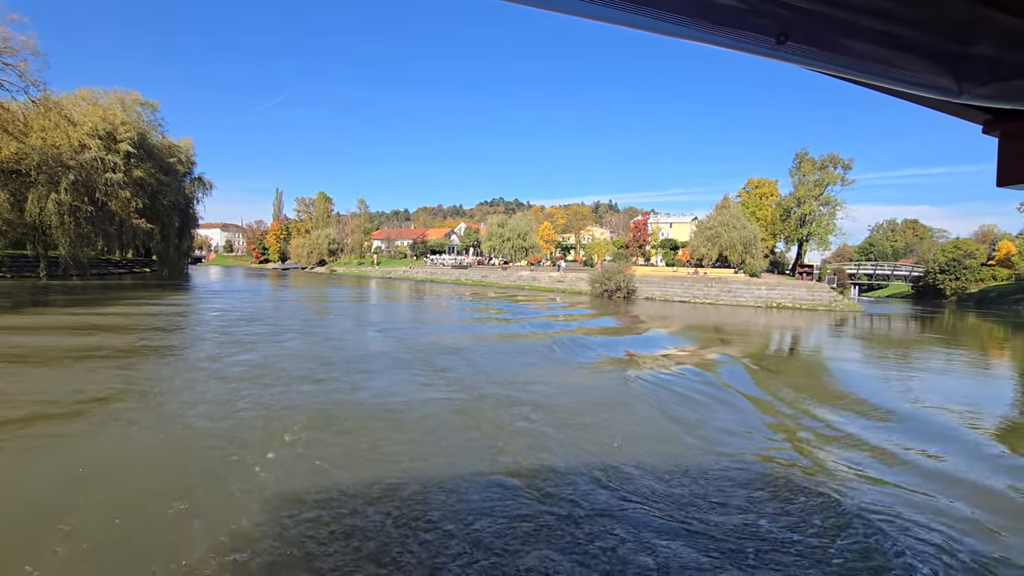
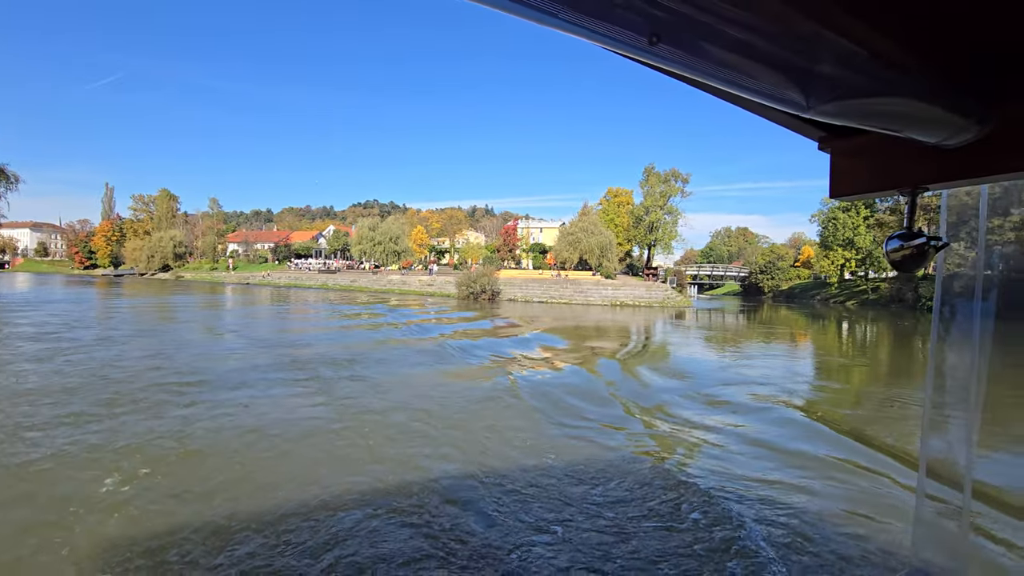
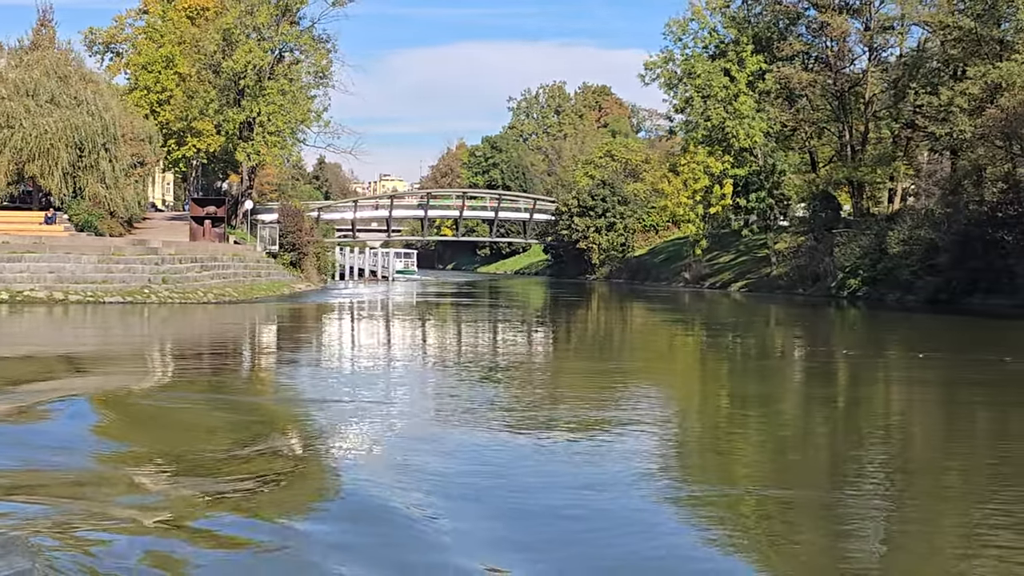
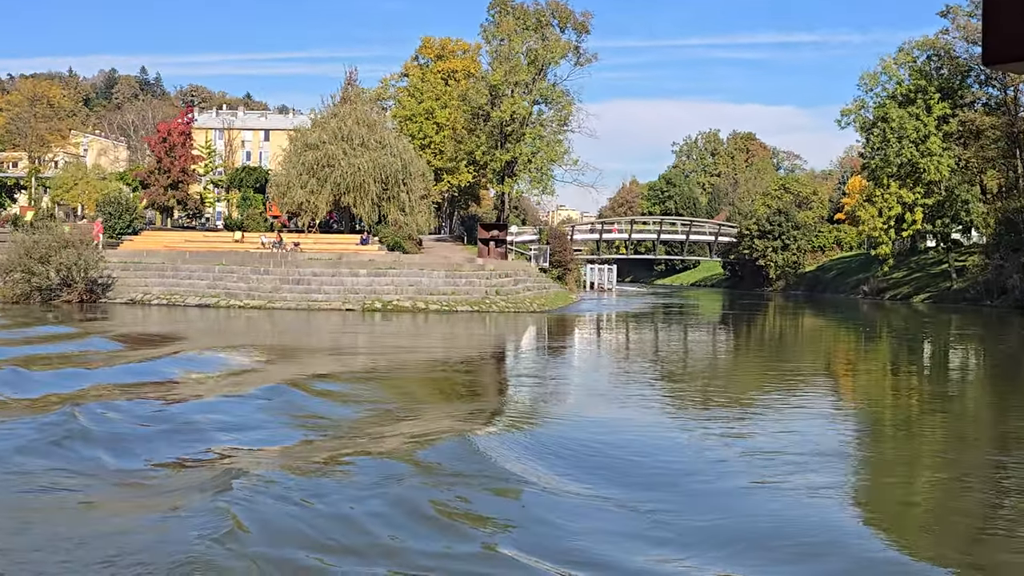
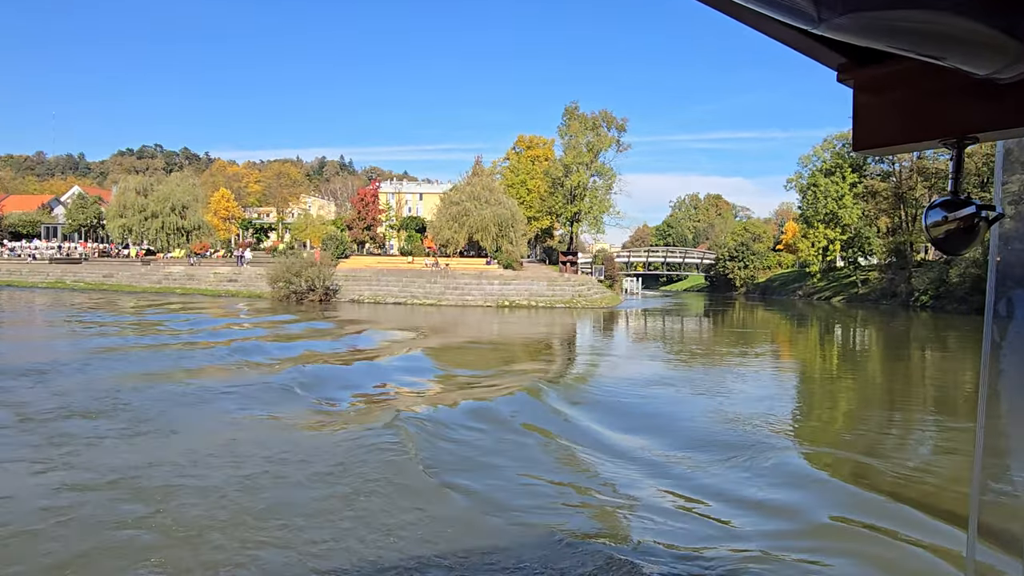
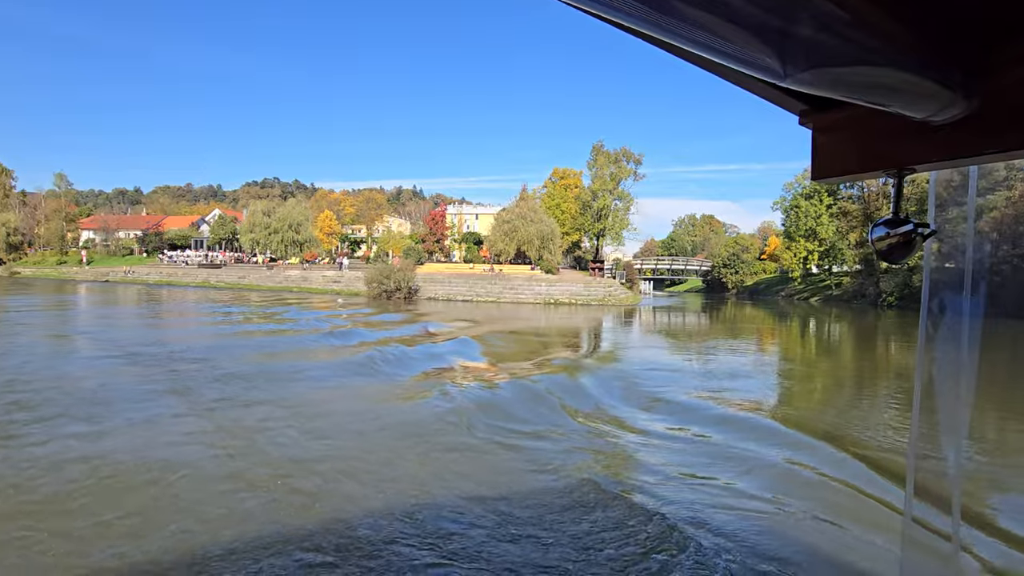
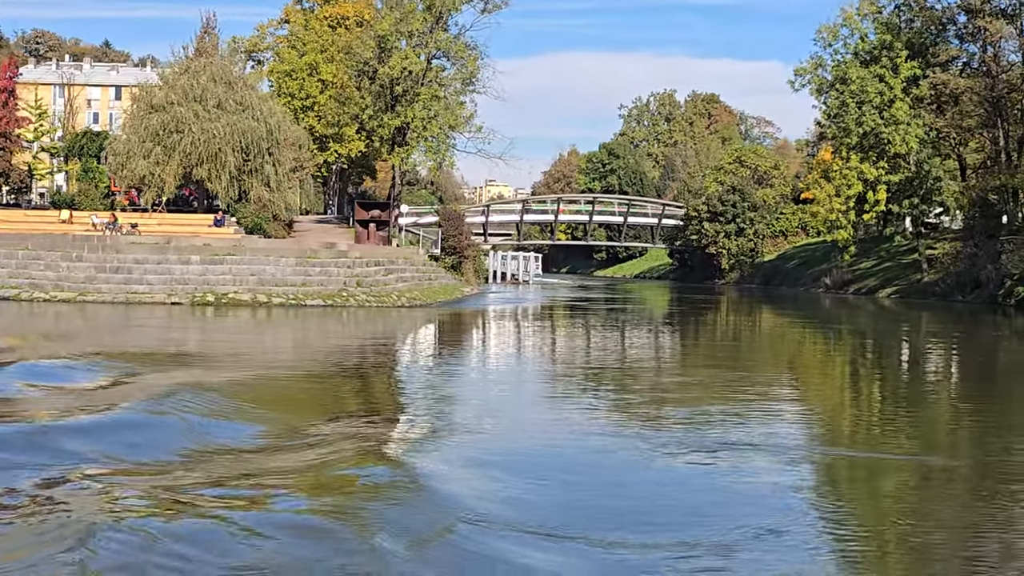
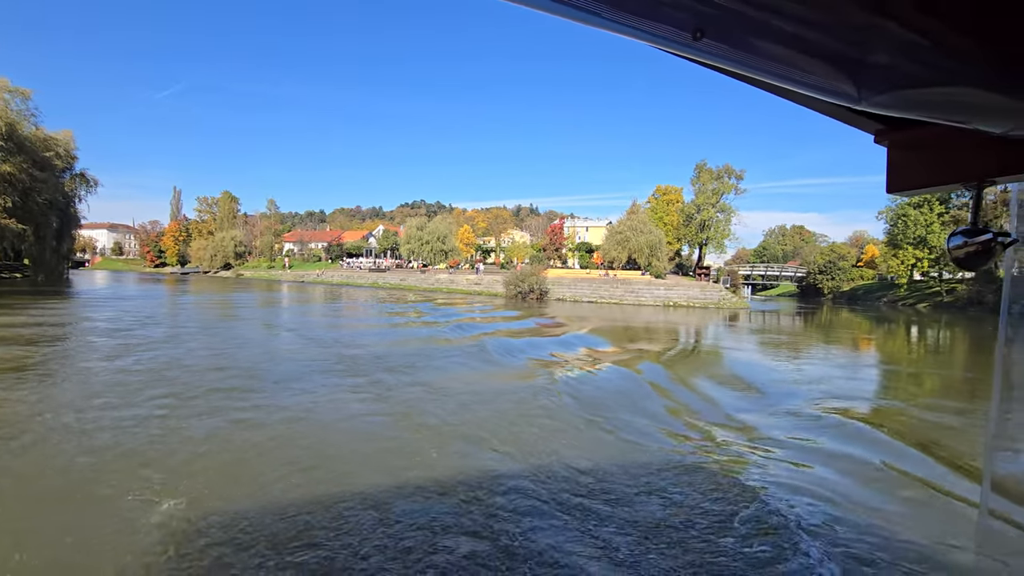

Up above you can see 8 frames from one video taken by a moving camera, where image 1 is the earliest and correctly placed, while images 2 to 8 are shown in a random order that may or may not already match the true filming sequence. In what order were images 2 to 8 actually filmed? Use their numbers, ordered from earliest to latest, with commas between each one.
8, 2, 6, 5, 4, 7, 3
